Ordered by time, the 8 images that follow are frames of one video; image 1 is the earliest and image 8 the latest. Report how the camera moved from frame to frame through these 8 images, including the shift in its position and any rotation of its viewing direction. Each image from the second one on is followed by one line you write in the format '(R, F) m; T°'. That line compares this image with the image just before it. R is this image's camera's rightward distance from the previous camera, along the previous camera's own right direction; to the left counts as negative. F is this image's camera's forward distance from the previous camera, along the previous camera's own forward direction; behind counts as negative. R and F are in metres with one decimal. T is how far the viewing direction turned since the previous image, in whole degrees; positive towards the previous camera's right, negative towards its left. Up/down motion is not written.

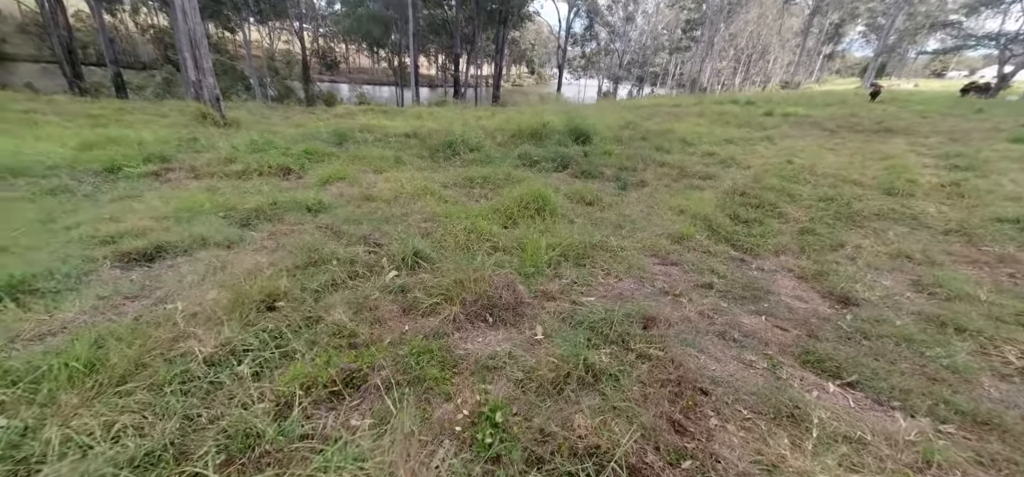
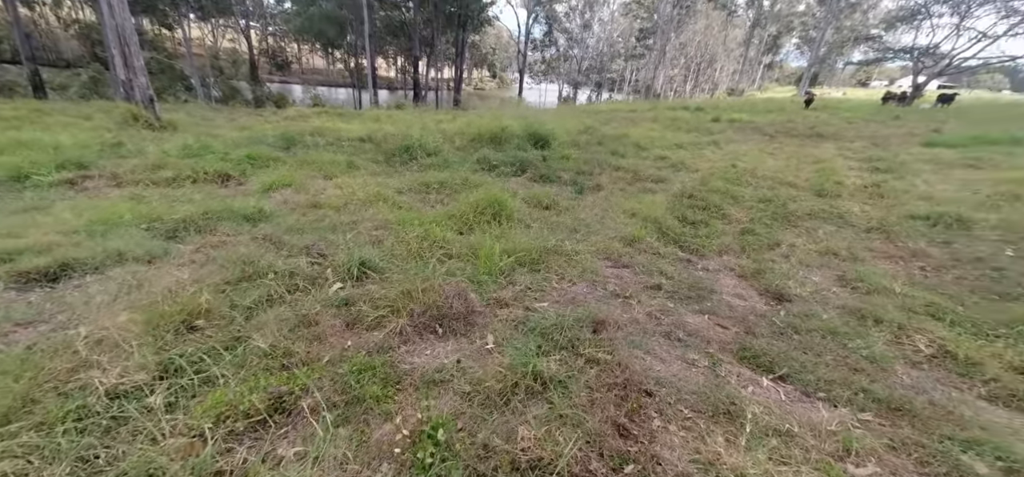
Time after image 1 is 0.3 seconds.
(0.0, 0.0) m; +6°
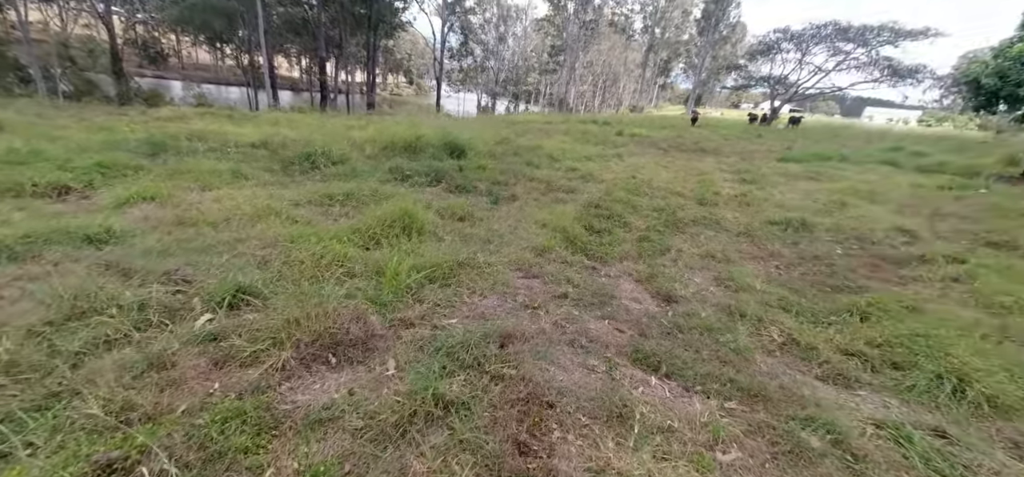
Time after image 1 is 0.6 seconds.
(0.0, 0.0) m; +12°
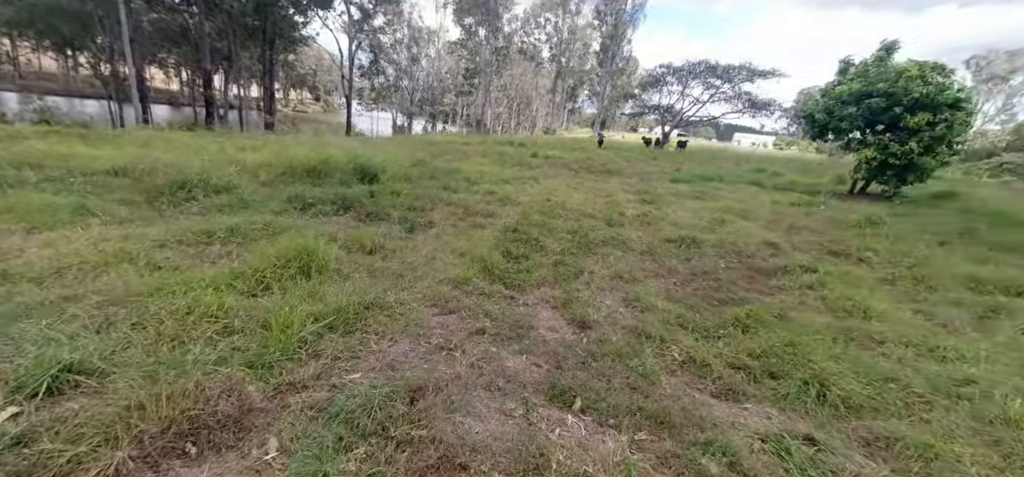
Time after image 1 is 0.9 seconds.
(0.0, +0.1) m; +11°
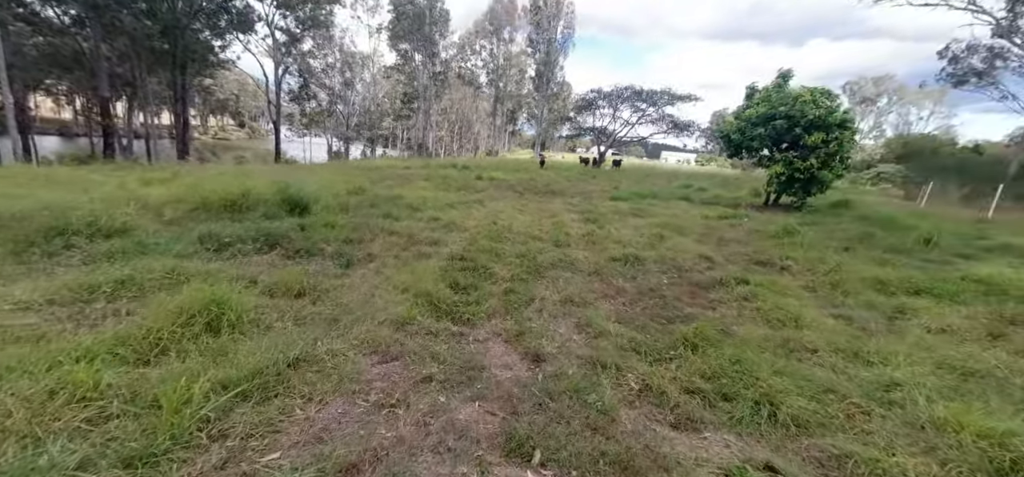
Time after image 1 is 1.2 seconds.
(0.0, +0.2) m; +8°
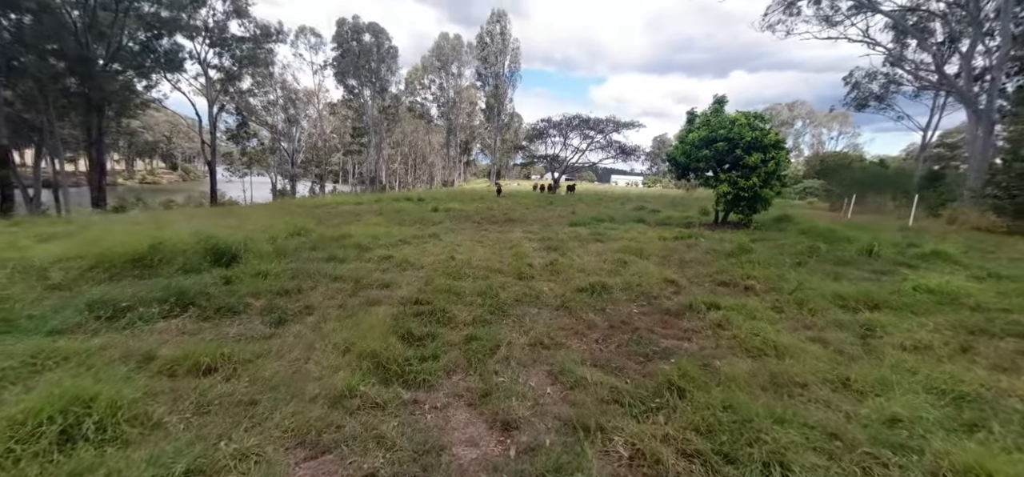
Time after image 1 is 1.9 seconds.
(0.0, +0.4) m; +6°
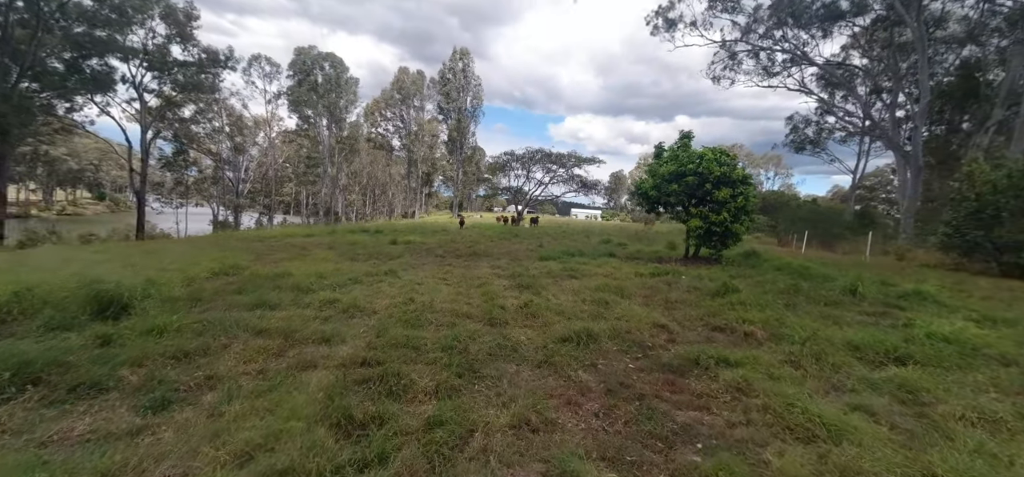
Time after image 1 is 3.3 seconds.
(-0.1, +0.9) m; +6°
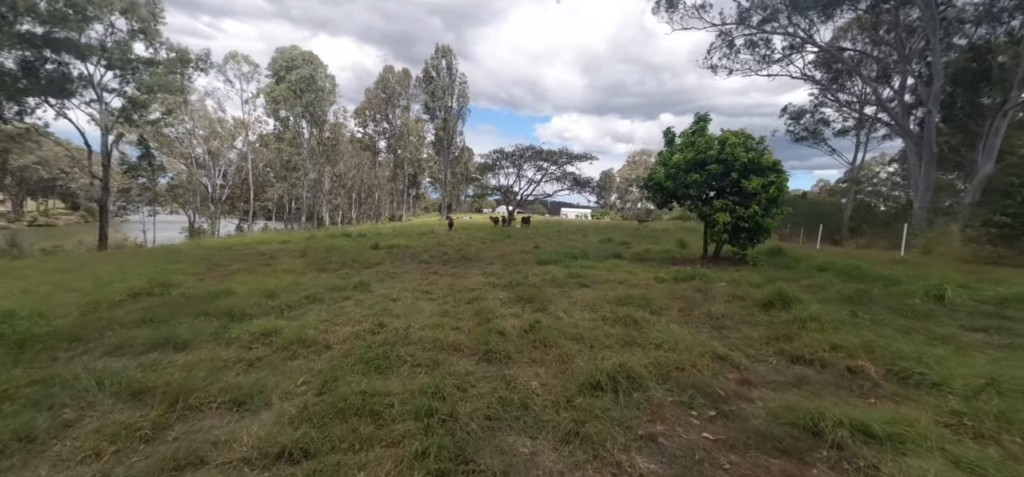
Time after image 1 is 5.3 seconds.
(-0.1, +1.7) m; +1°
